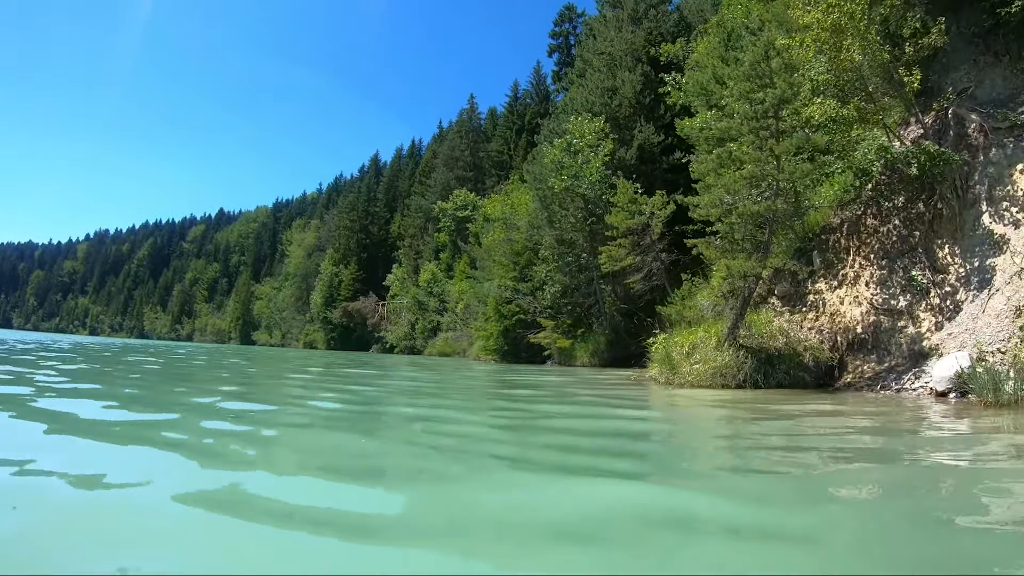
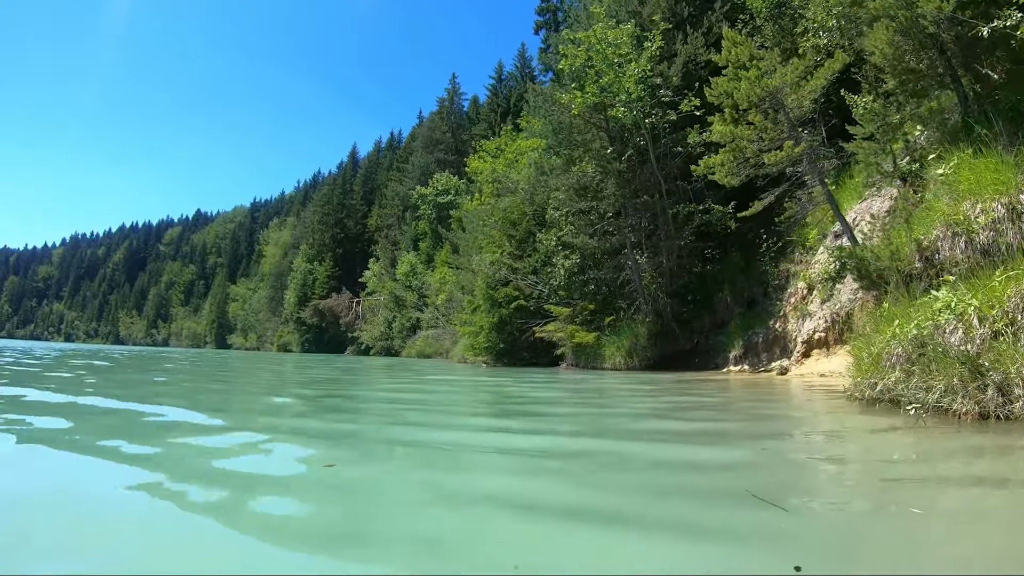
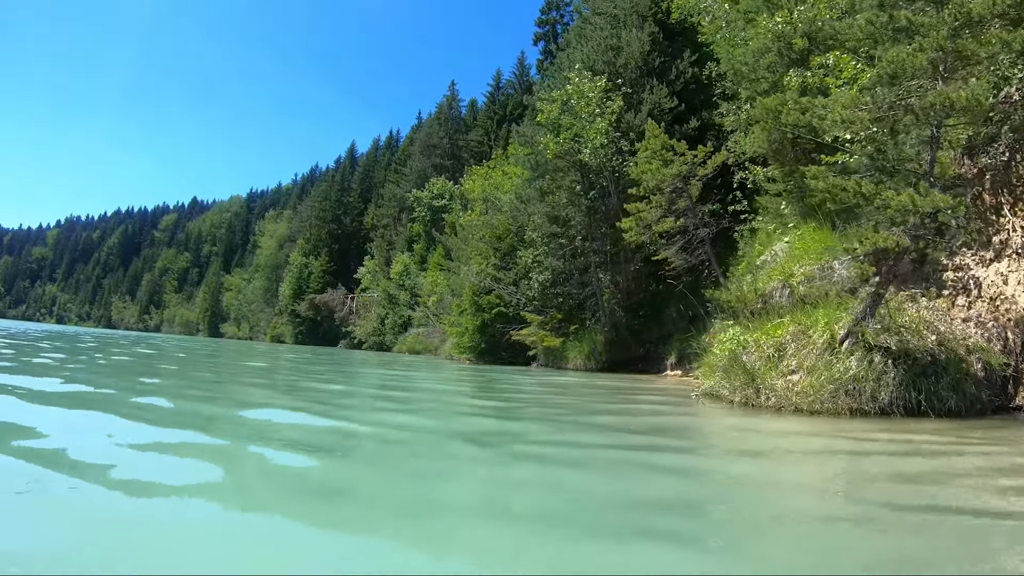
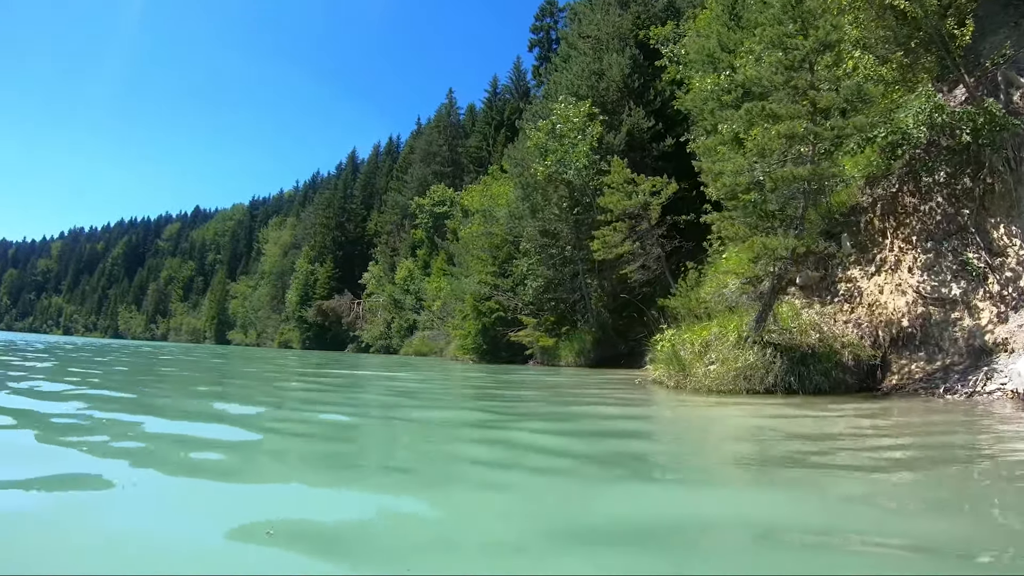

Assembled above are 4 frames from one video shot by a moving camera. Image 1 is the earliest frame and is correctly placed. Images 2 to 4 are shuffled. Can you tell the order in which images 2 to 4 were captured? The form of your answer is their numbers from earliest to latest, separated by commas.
4, 3, 2
